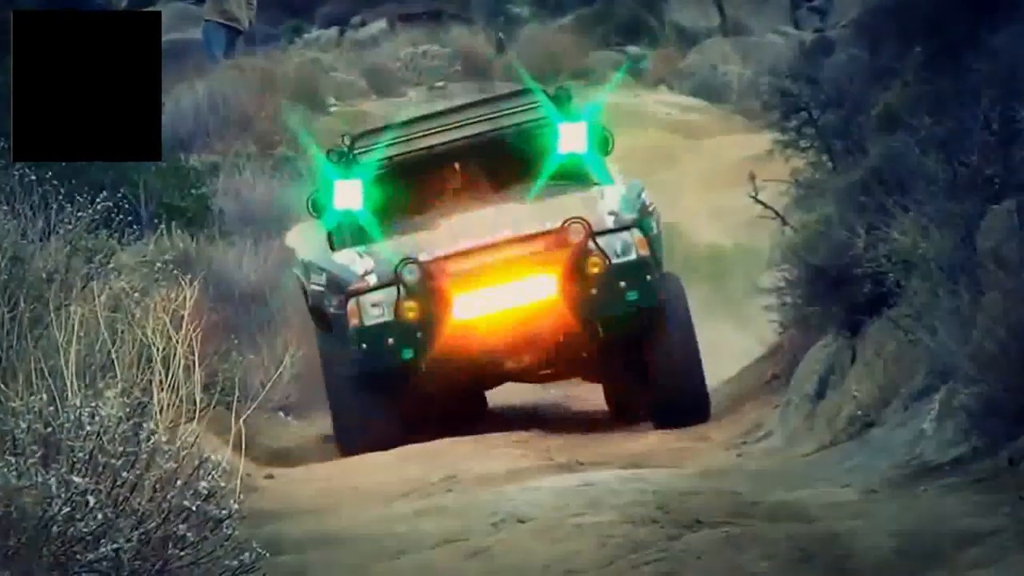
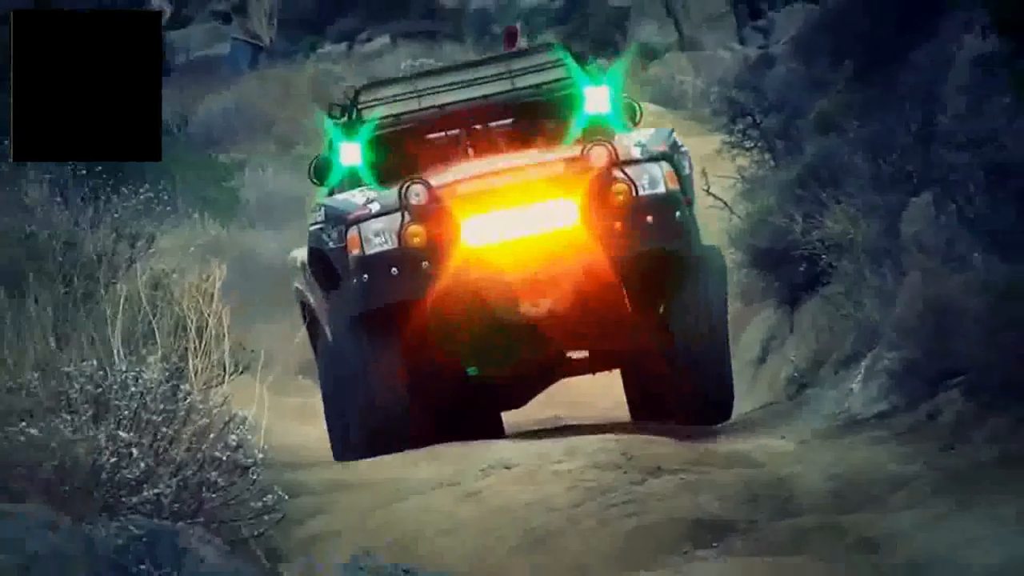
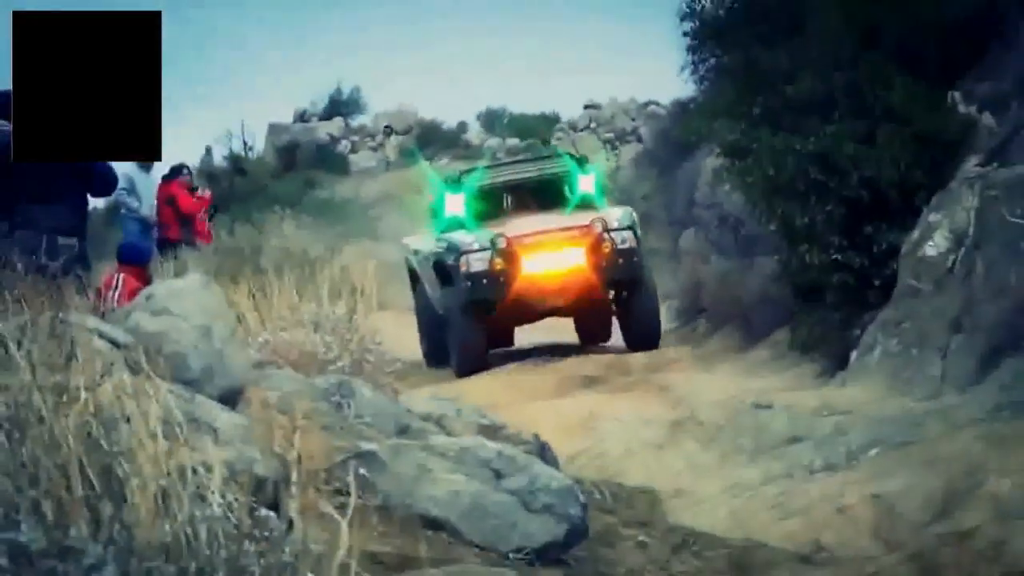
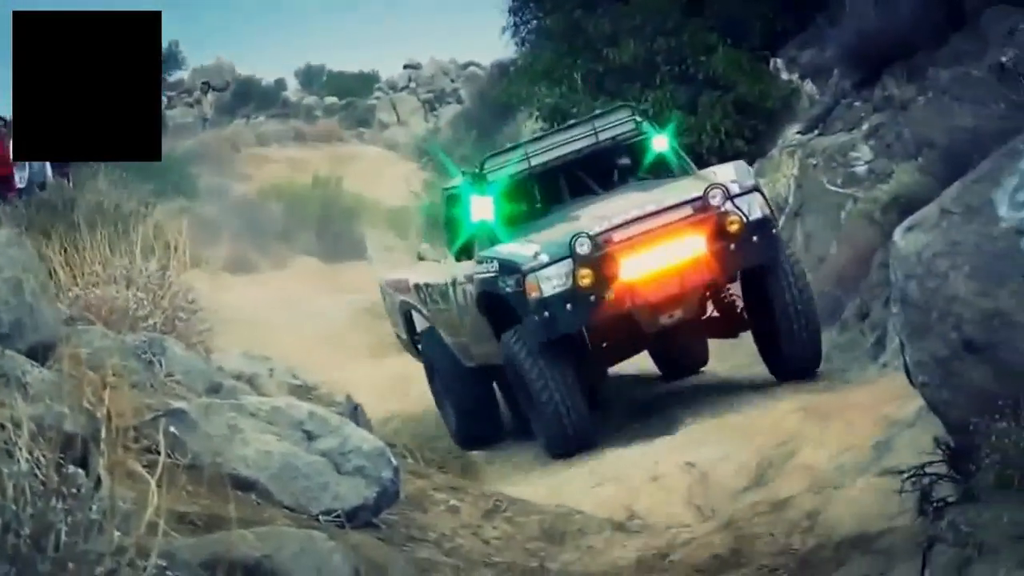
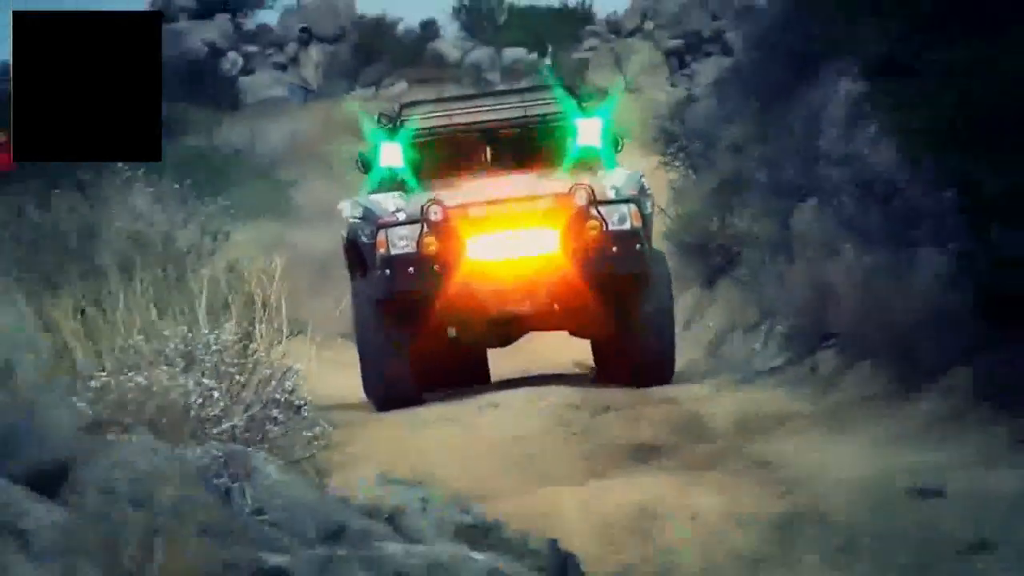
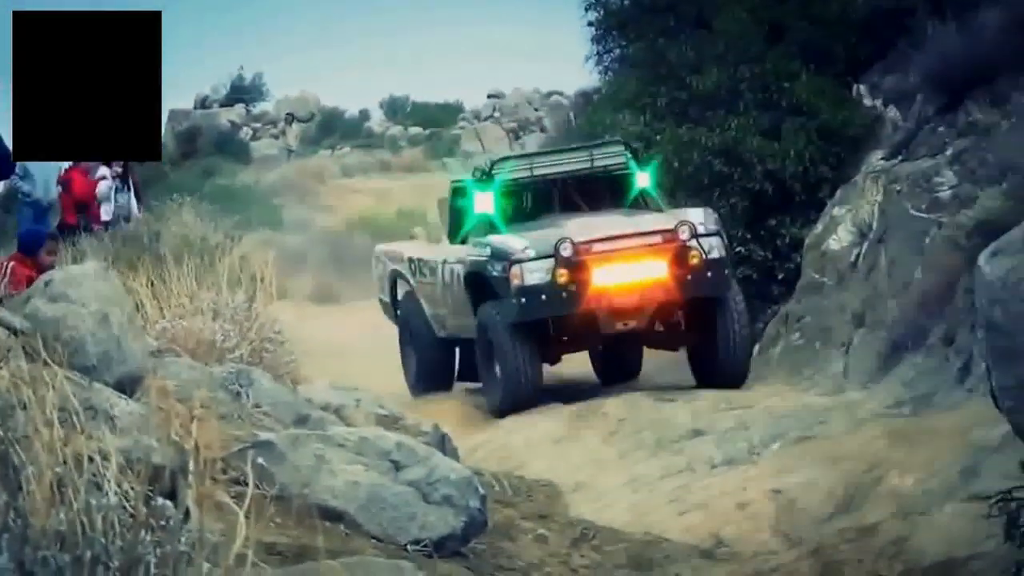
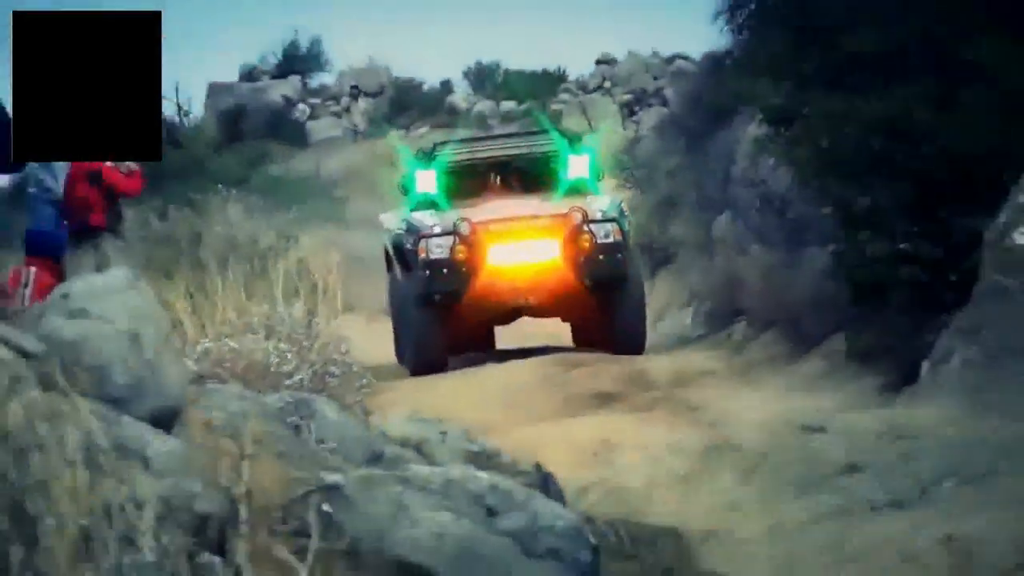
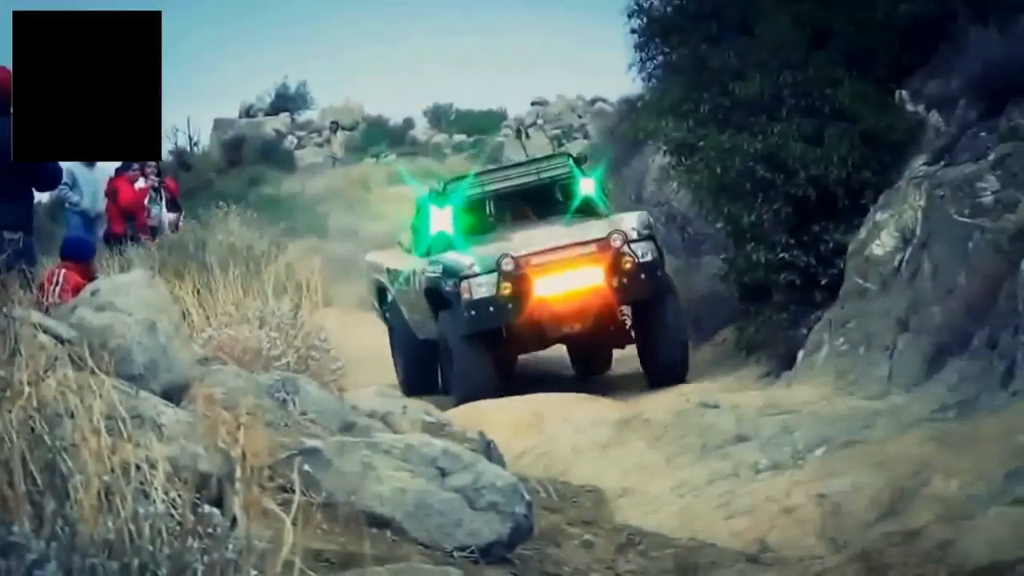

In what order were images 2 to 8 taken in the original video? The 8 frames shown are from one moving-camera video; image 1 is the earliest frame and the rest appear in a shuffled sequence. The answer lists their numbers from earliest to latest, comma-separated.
2, 5, 7, 3, 8, 6, 4
